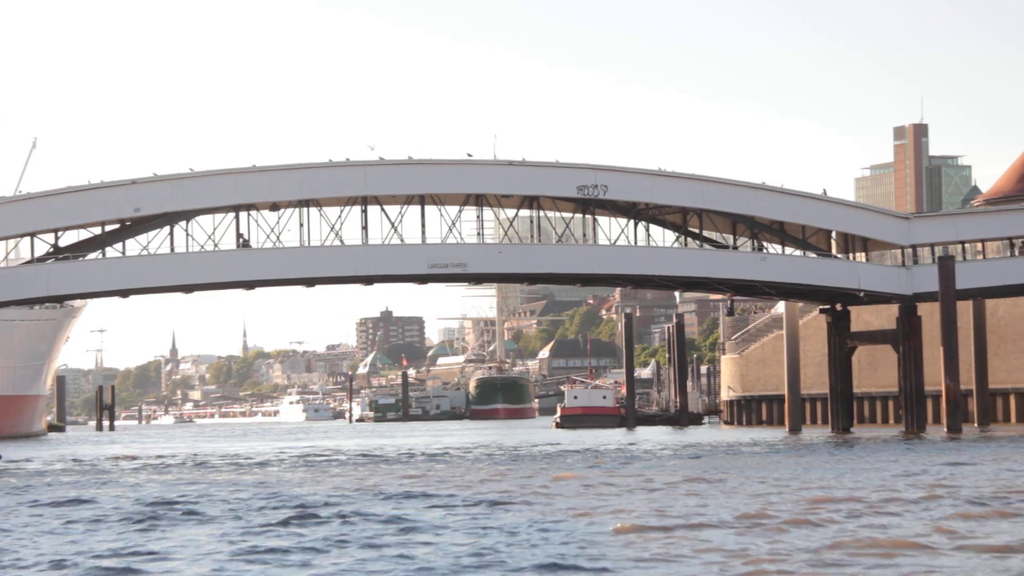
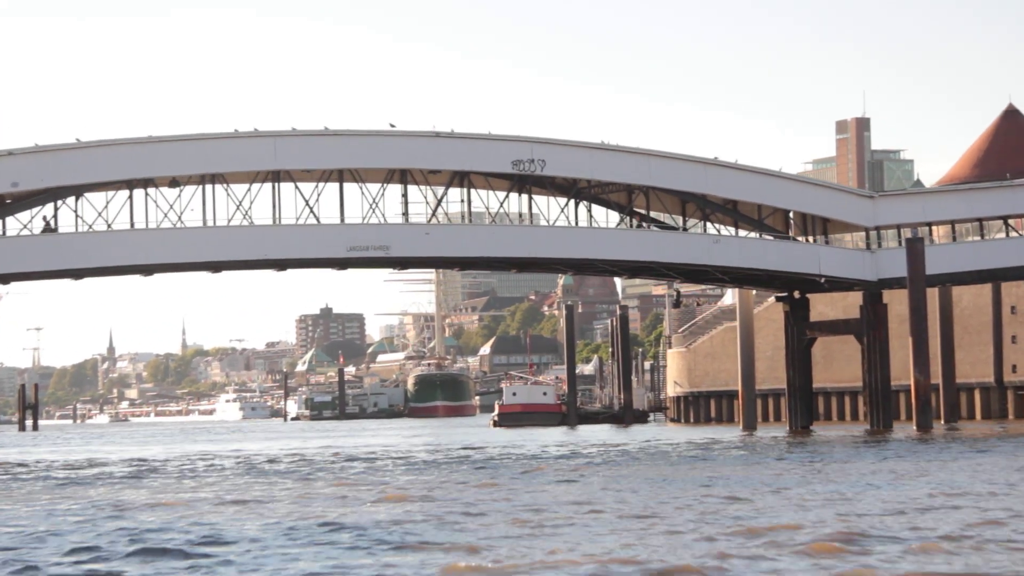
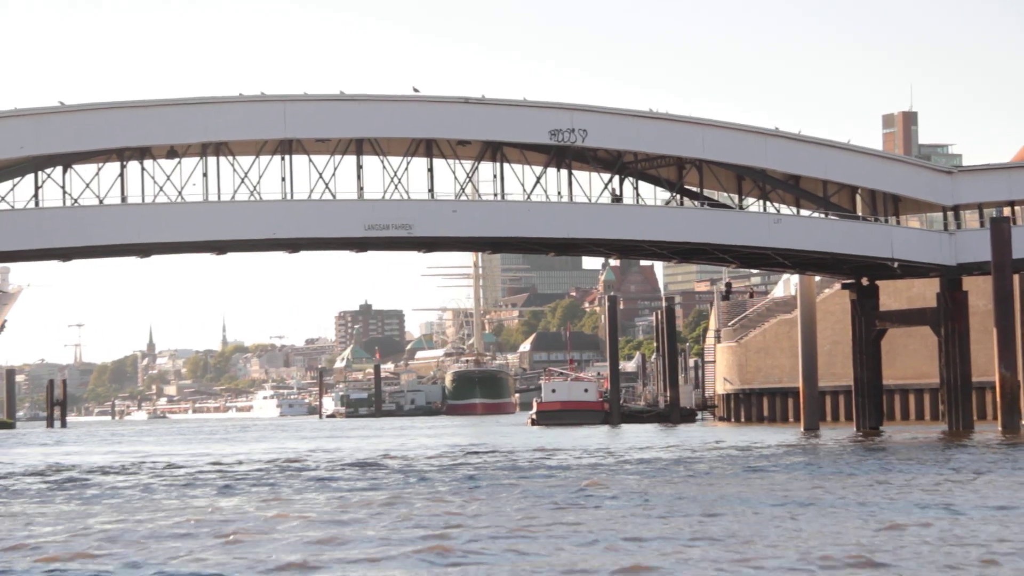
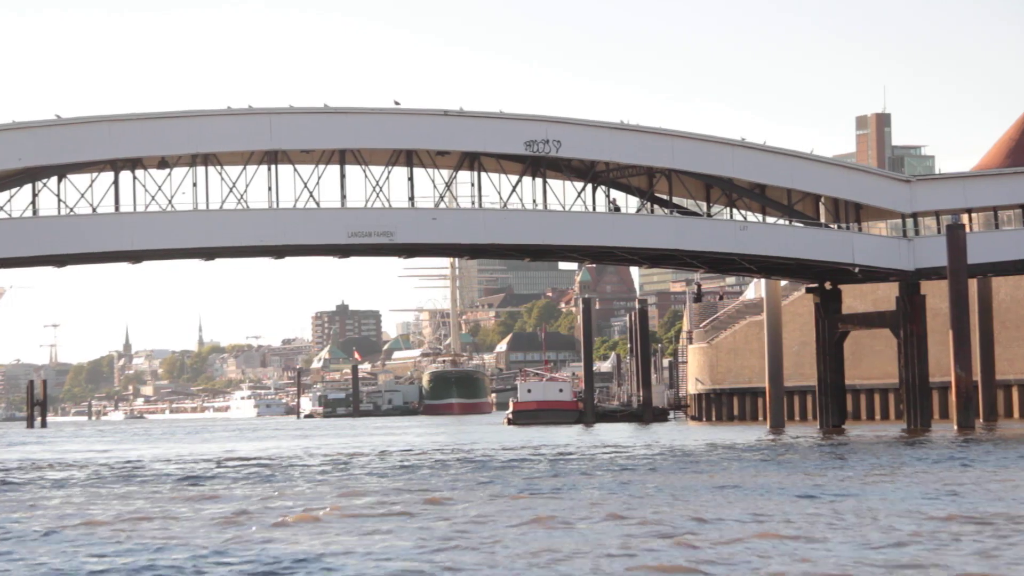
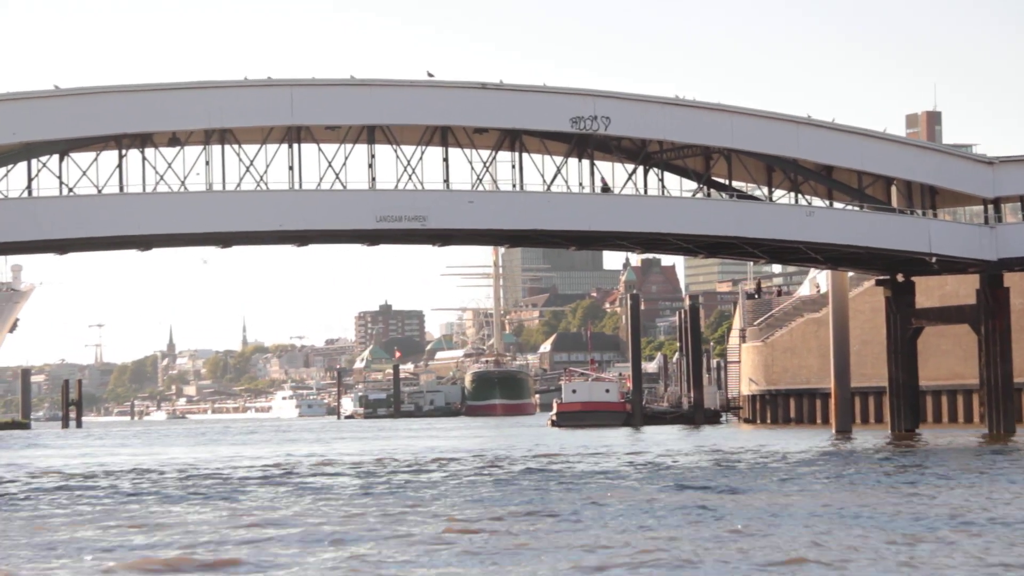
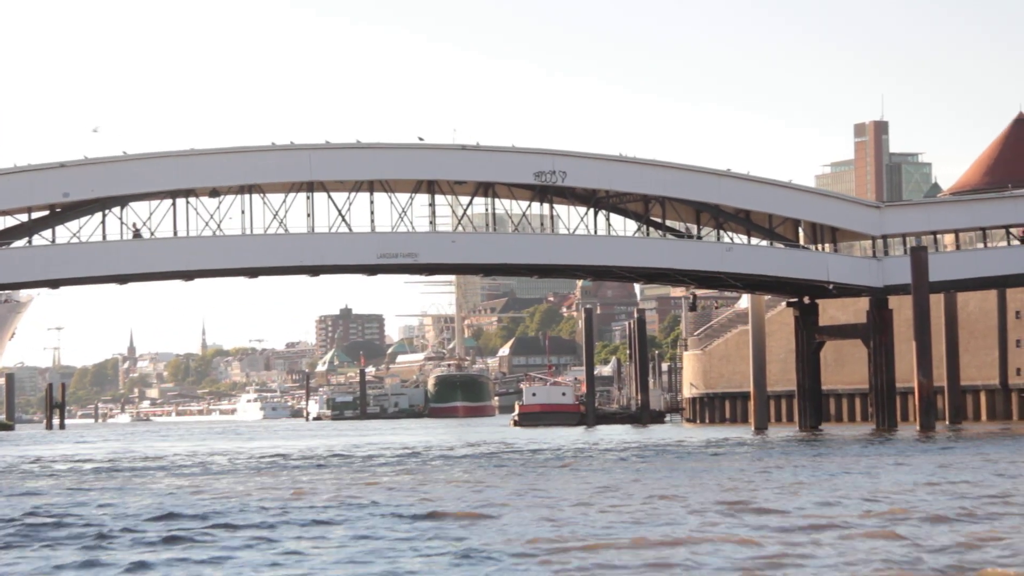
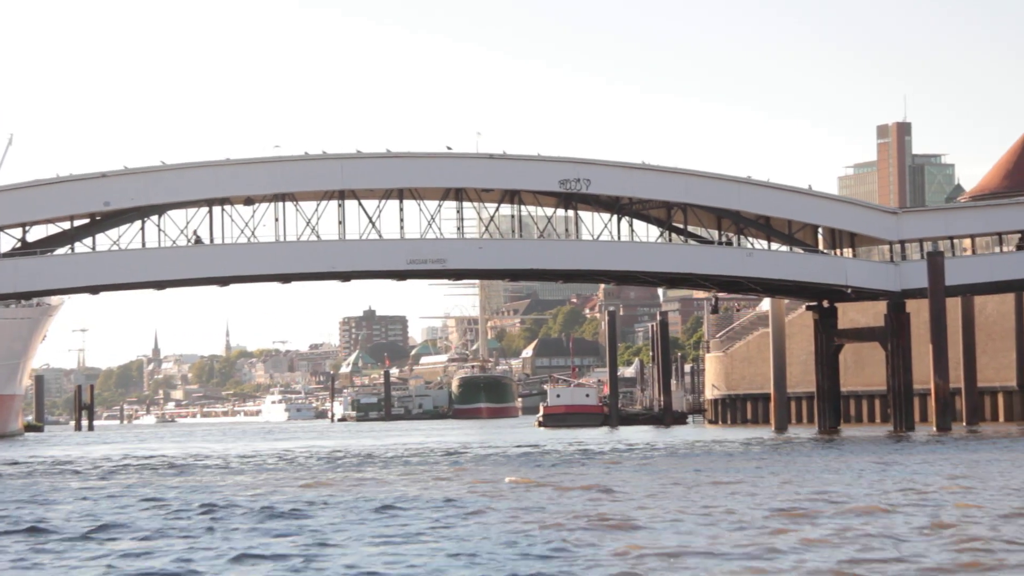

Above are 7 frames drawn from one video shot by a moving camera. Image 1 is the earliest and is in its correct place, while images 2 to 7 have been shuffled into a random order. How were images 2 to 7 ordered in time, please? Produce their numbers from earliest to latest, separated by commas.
7, 6, 2, 4, 3, 5
